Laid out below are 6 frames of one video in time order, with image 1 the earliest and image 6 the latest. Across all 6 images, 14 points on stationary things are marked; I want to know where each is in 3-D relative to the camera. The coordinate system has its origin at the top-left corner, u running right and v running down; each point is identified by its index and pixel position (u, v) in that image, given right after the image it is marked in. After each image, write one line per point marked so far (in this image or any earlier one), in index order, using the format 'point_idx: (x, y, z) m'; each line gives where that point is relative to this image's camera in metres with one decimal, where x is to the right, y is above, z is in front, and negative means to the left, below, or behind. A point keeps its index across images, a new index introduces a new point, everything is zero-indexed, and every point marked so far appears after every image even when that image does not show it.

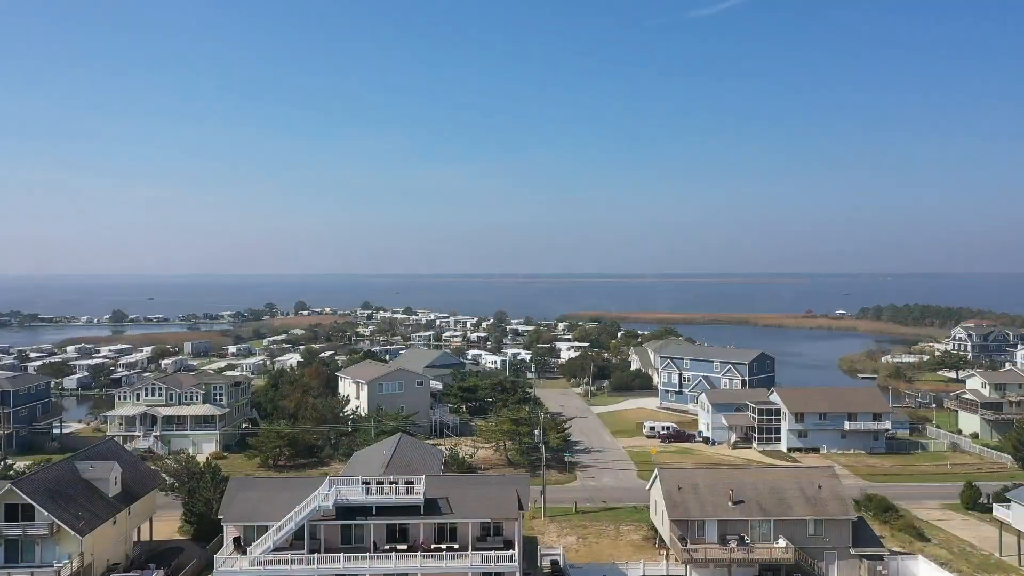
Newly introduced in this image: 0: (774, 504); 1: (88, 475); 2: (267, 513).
0: (+3.8, -3.2, +15.7) m
1: (-6.2, -2.7, +15.8) m
2: (-3.1, -2.8, +13.4) m
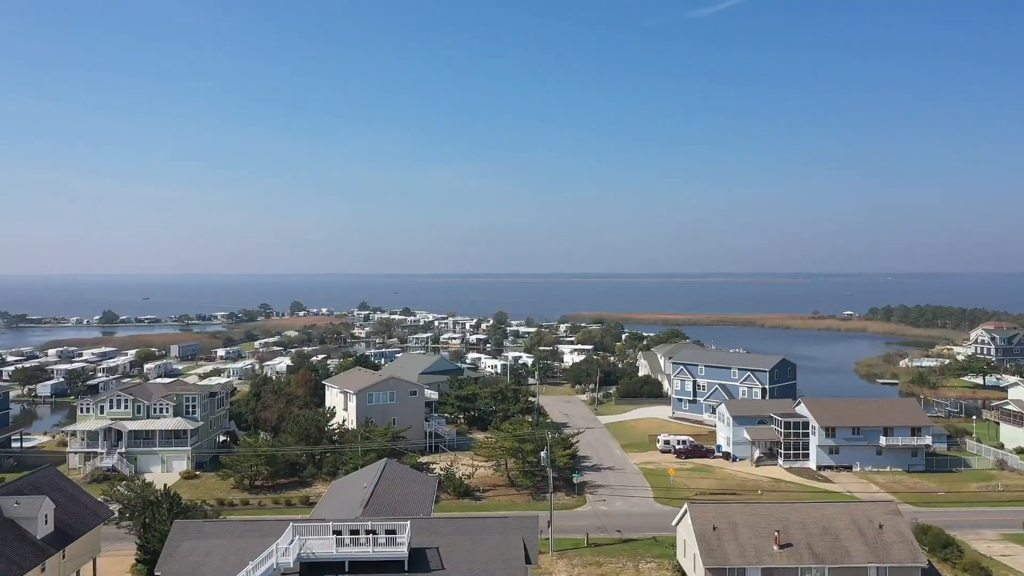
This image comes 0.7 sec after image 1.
0: (+3.9, -3.2, +13.2) m
1: (-6.2, -2.8, +13.2) m
2: (-3.0, -2.8, +10.9) m
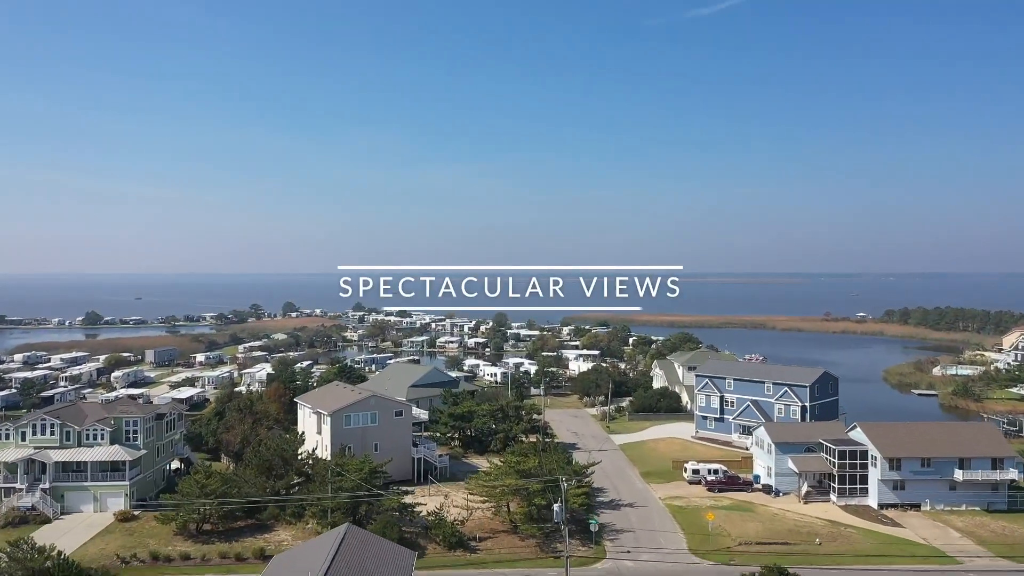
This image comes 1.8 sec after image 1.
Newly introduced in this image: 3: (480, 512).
0: (+3.9, -3.3, +9.1) m
1: (-6.1, -2.8, +9.2) m
2: (-2.9, -2.9, +6.8) m
3: (-0.6, -4.2, +20.0) m
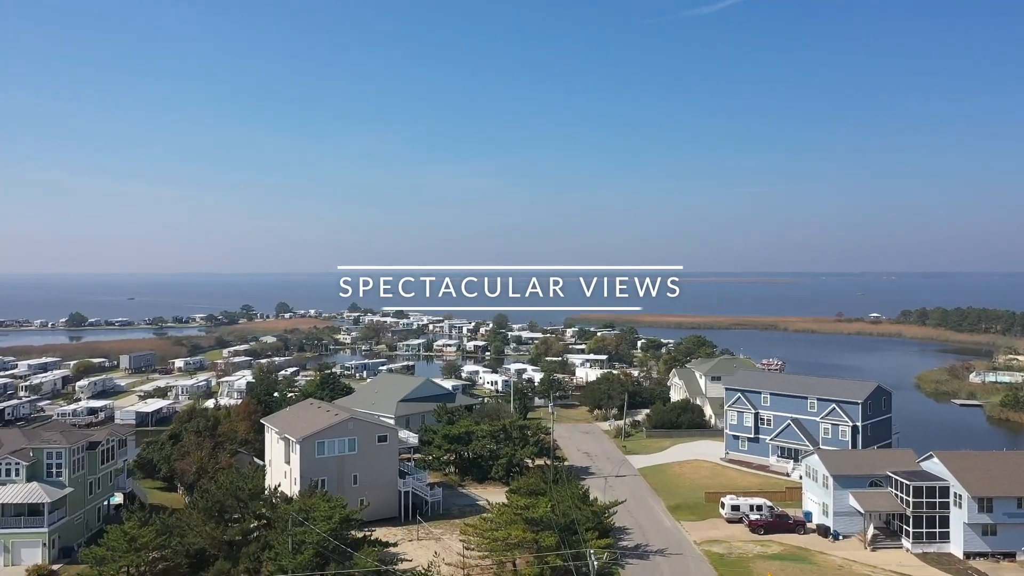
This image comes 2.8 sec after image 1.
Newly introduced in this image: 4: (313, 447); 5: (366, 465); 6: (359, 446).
0: (+4.0, -3.3, +5.3) m
1: (-6.0, -2.9, +5.4) m
2: (-2.9, -2.9, +3.1) m
3: (-0.5, -4.2, +16.2) m
4: (-3.6, -2.8, +19.2) m
5: (-2.7, -3.3, +19.9) m
6: (-2.8, -2.9, +19.8) m
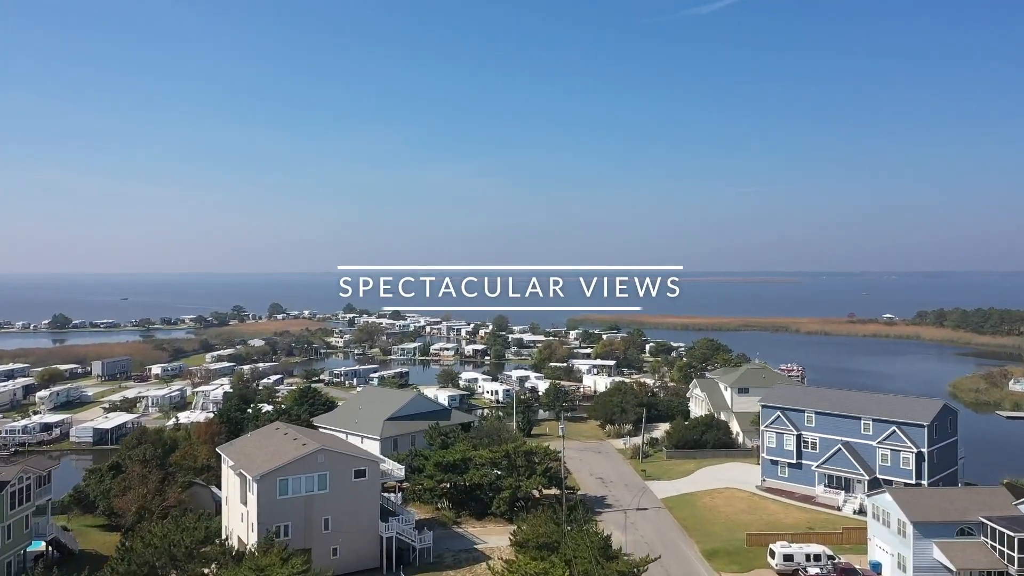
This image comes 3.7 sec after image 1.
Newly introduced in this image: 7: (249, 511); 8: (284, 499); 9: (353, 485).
0: (+4.1, -3.3, +1.8) m
1: (-5.9, -2.9, +1.9) m
2: (-2.8, -3.0, -0.5) m
3: (-0.4, -4.2, +12.7) m
4: (-3.5, -2.9, +15.7) m
5: (-2.6, -3.3, +16.4) m
6: (-2.8, -3.0, +16.3) m
7: (-3.9, -3.3, +15.9) m
8: (-3.4, -3.1, +15.8) m
9: (-2.4, -3.0, +16.6) m
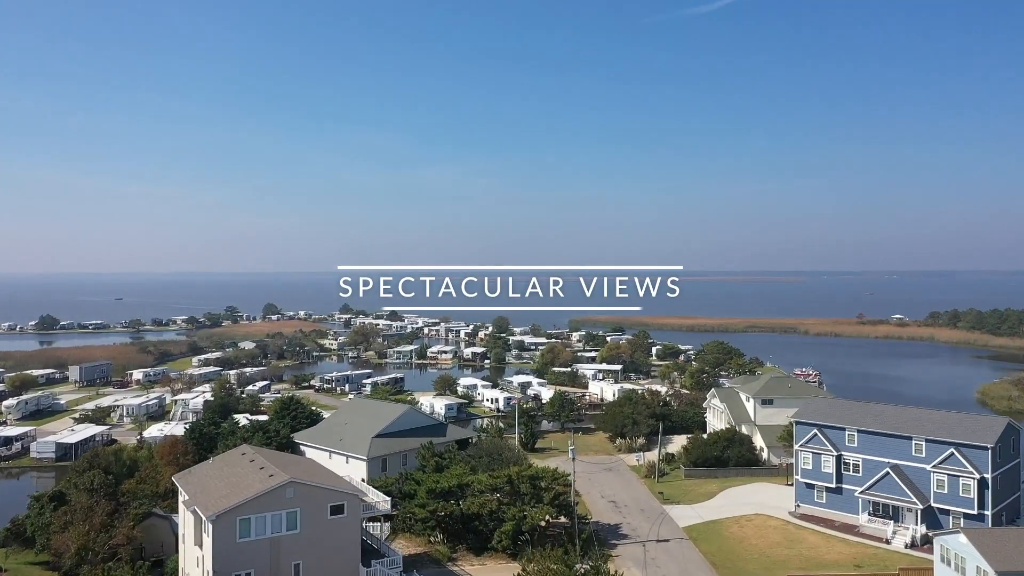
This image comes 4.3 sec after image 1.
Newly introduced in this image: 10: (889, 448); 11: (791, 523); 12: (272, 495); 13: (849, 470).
0: (+4.2, -3.4, -0.7) m
1: (-5.9, -3.0, -0.7) m
2: (-2.7, -3.0, -3.0) m
3: (-0.4, -4.3, +10.2) m
4: (-3.4, -2.9, +13.1) m
5: (-2.6, -3.4, +13.9) m
6: (-2.7, -3.0, +13.7) m
7: (-3.9, -3.3, +13.4) m
8: (-3.3, -3.1, +13.3) m
9: (-2.4, -3.1, +14.1) m
10: (+6.6, -2.8, +18.9) m
11: (+5.1, -4.3, +19.4) m
12: (-3.0, -2.6, +13.5) m
13: (+6.1, -3.3, +19.5) m
